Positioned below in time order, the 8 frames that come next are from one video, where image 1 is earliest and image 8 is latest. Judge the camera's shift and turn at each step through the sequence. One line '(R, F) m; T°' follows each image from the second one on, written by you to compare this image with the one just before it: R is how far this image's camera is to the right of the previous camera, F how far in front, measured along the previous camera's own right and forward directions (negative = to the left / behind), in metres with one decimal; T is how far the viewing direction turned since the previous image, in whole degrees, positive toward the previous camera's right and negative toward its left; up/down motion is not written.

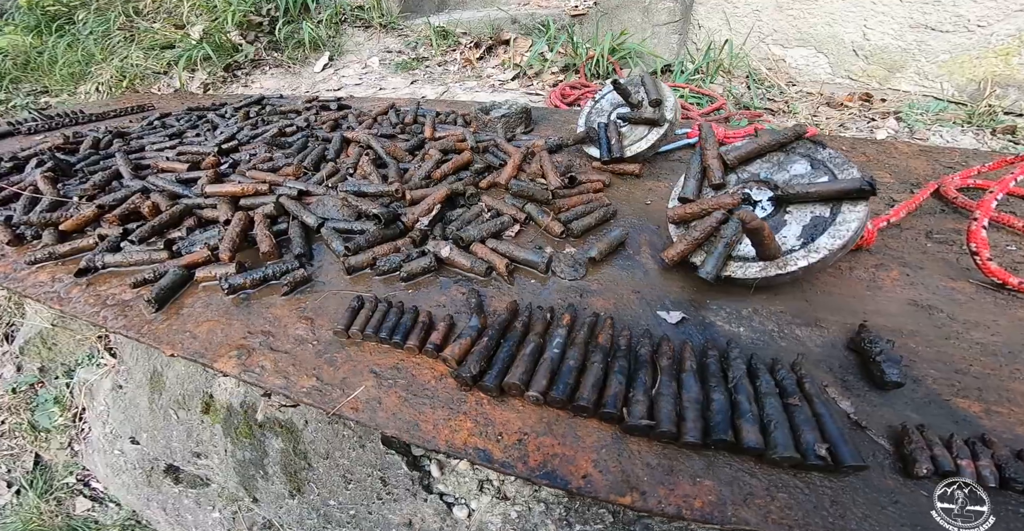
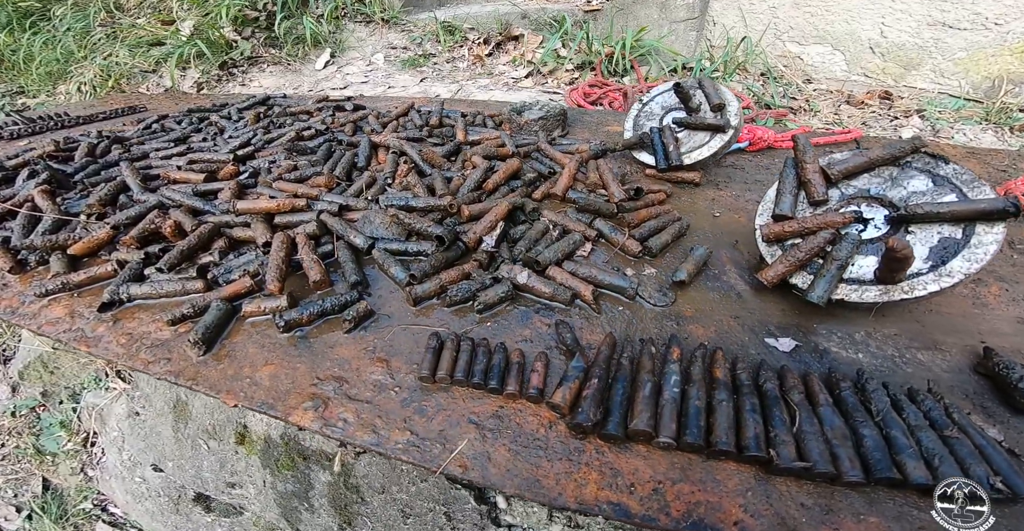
(-0.6, +0.2) m; +2°
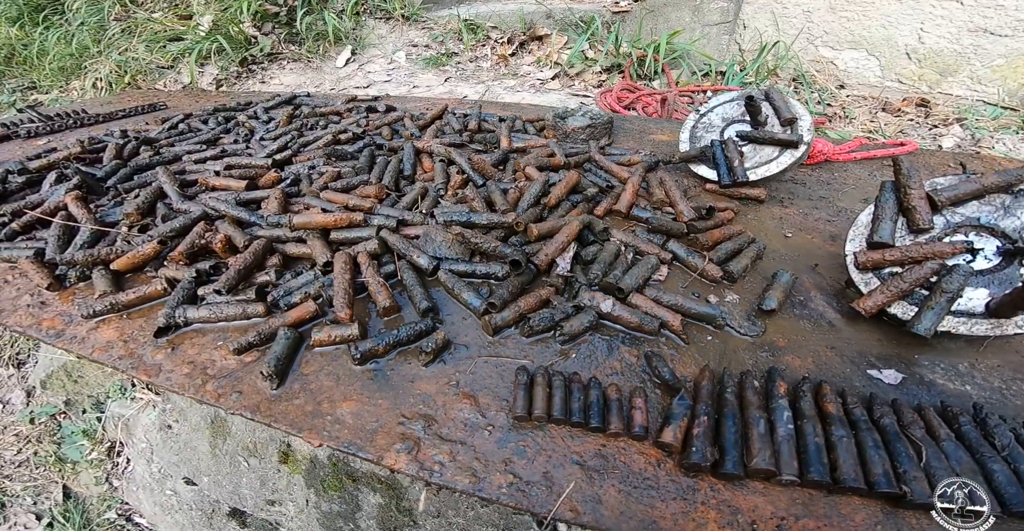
(-0.5, +0.1) m; 0°
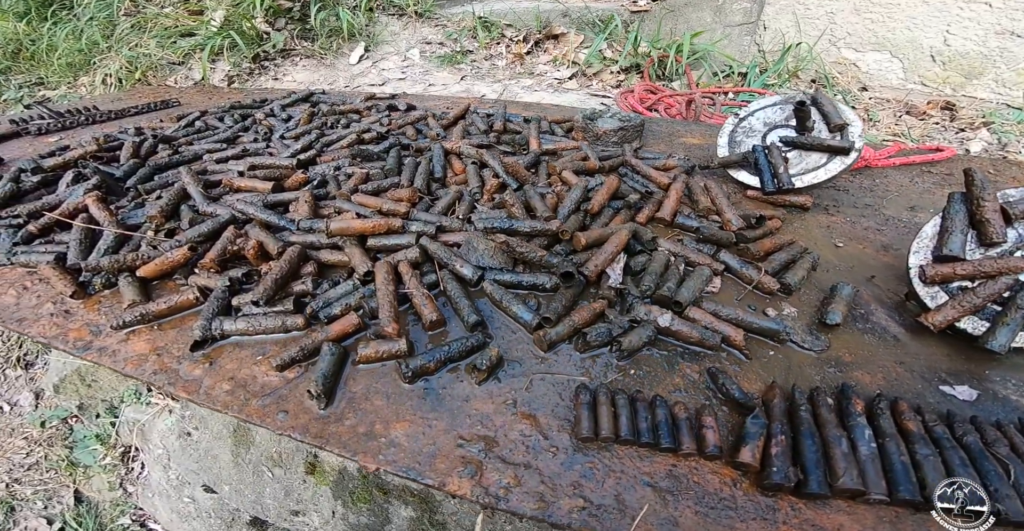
(-0.3, +0.1) m; 0°
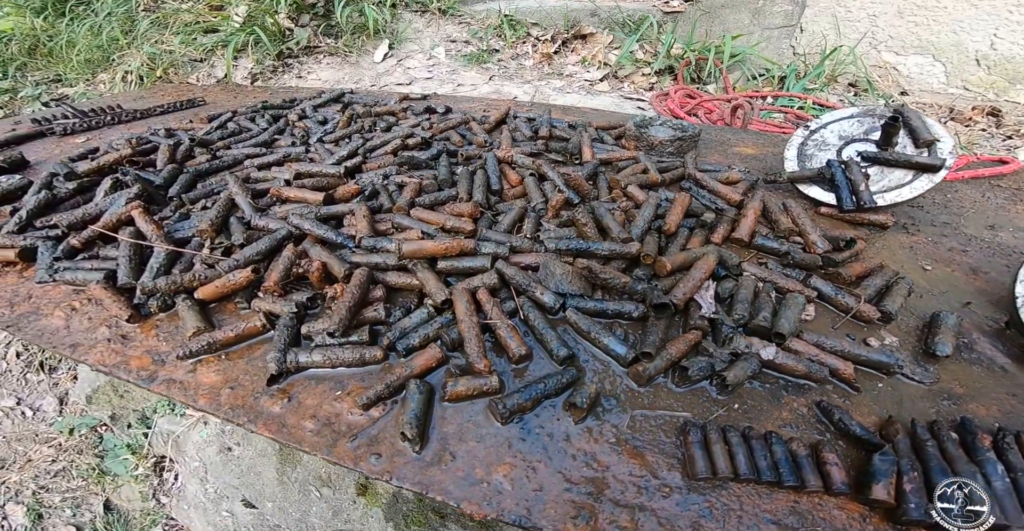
(-0.5, +0.2) m; 0°
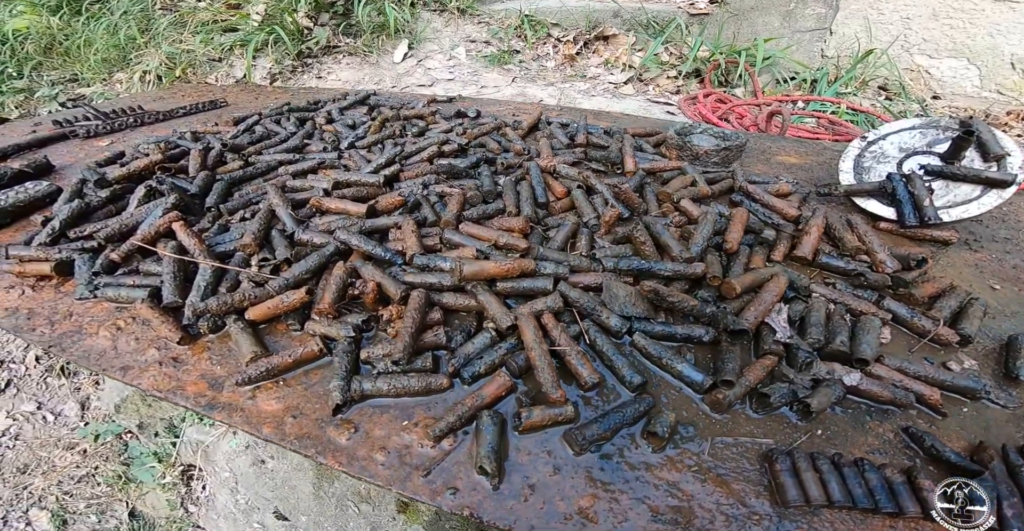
(-0.4, +0.1) m; 0°
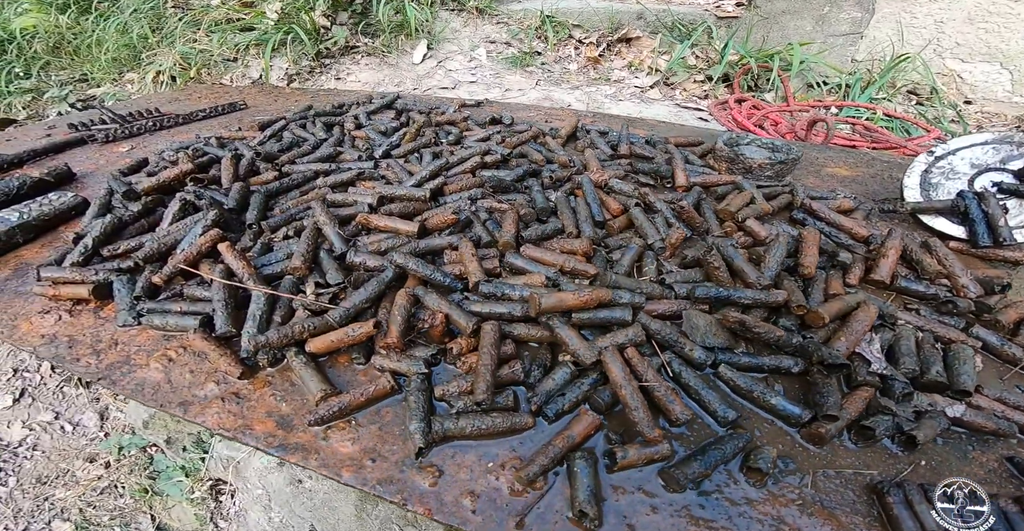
(-0.5, +0.2) m; +1°
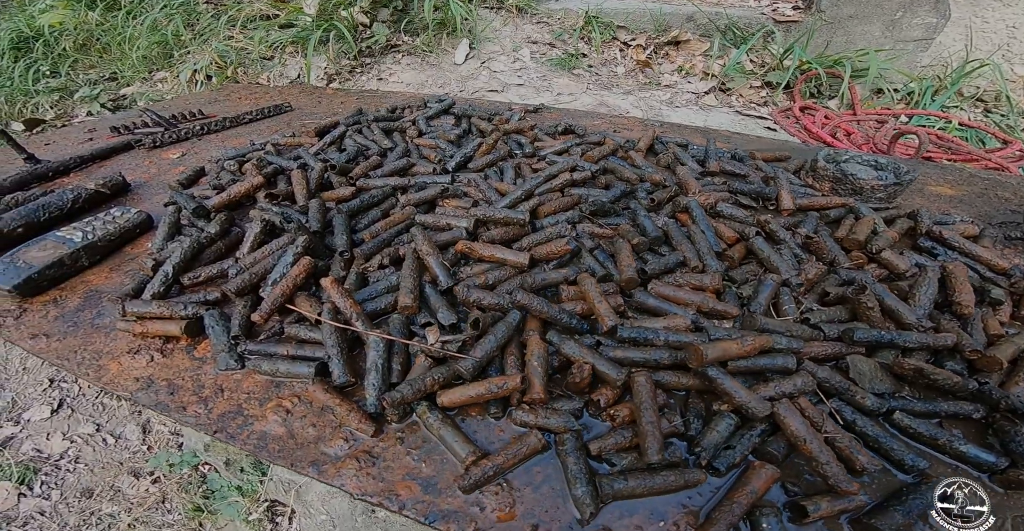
(-0.8, +0.3) m; 0°
